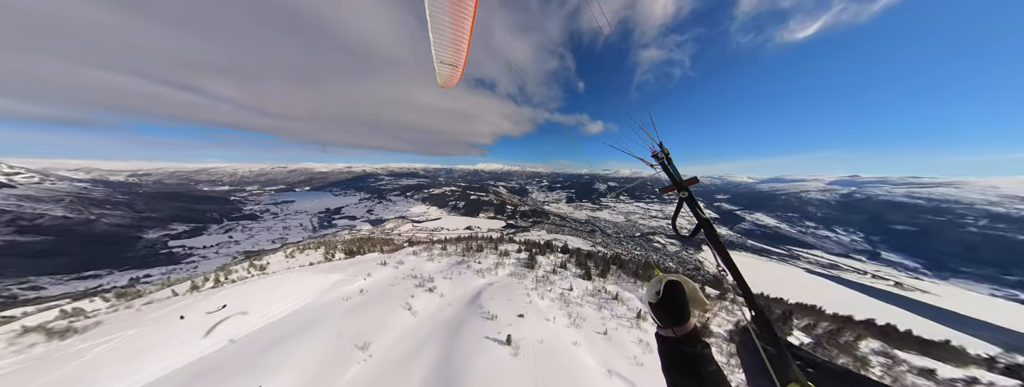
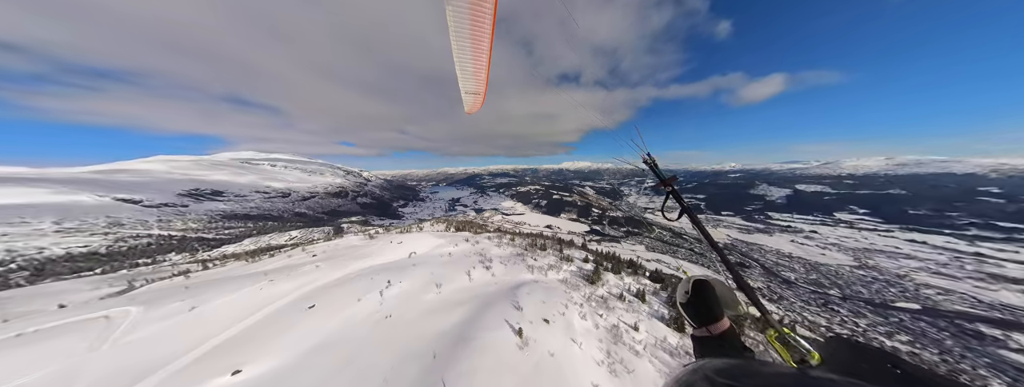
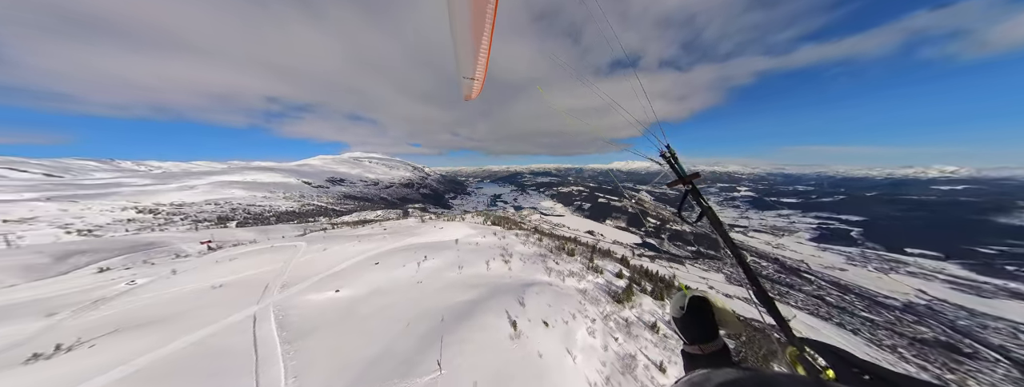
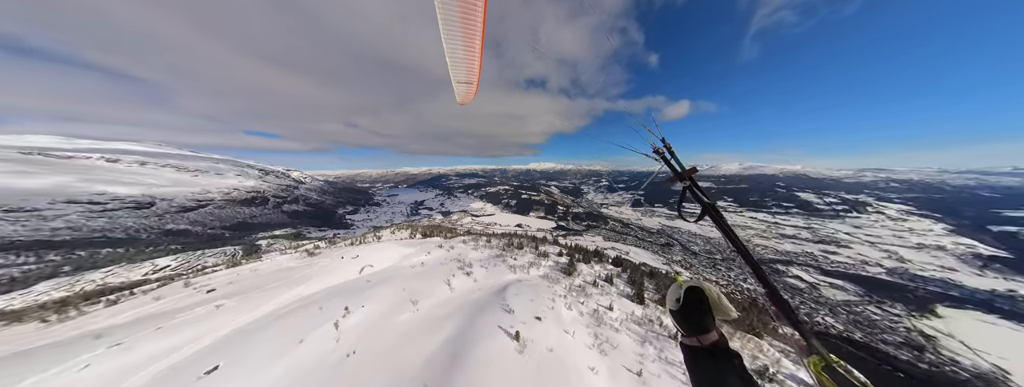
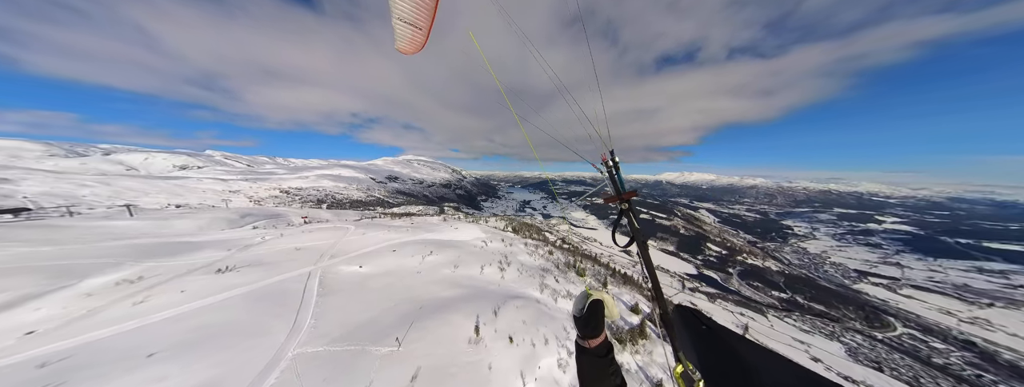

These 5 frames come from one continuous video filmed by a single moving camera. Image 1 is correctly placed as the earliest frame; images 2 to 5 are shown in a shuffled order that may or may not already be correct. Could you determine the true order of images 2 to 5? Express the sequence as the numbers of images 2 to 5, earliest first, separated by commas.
4, 2, 3, 5
